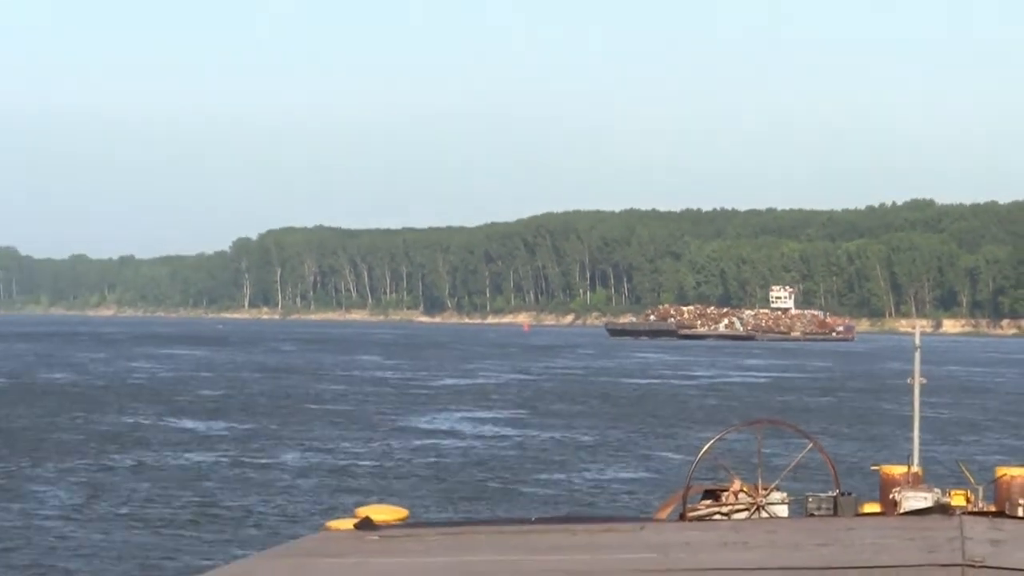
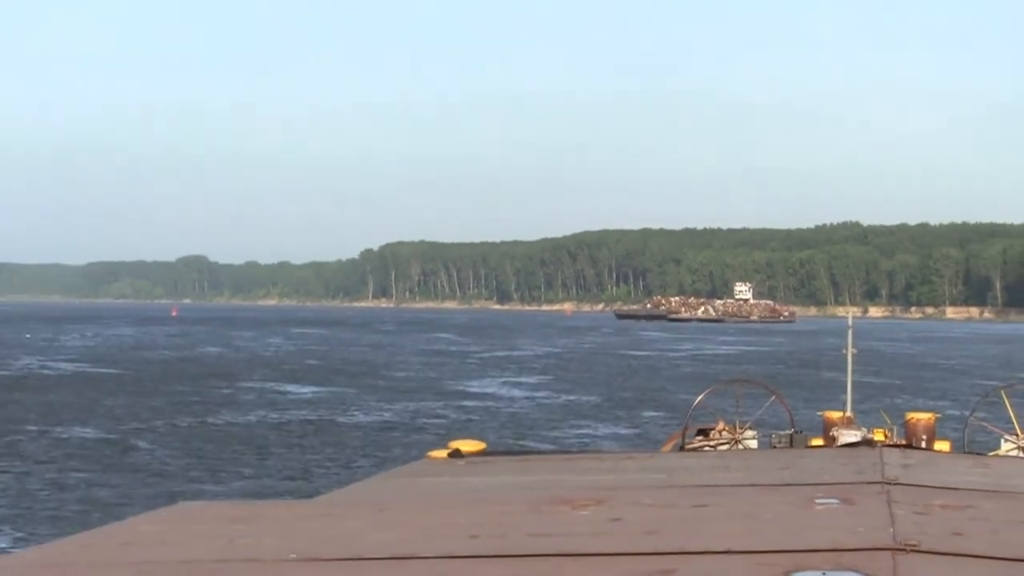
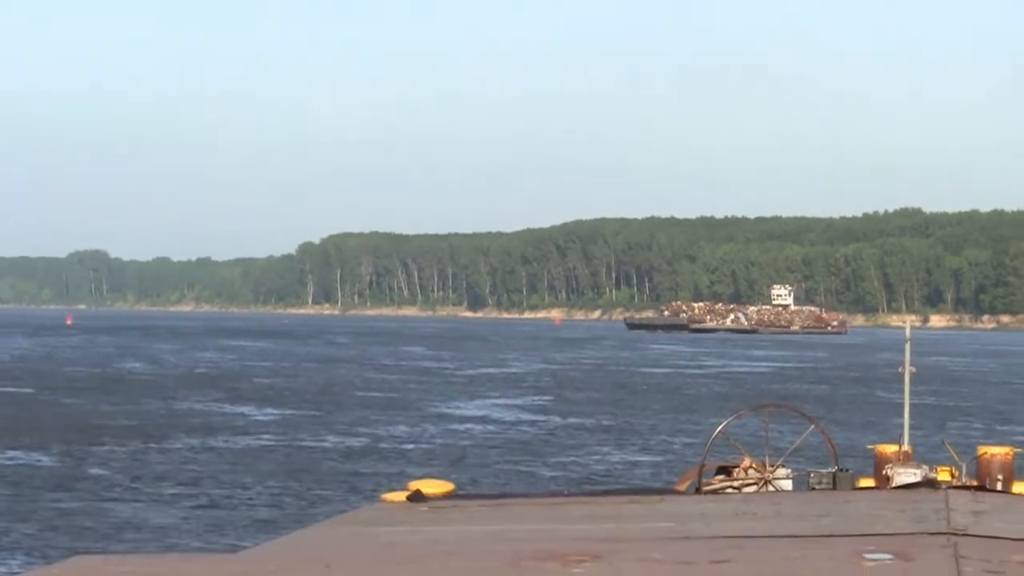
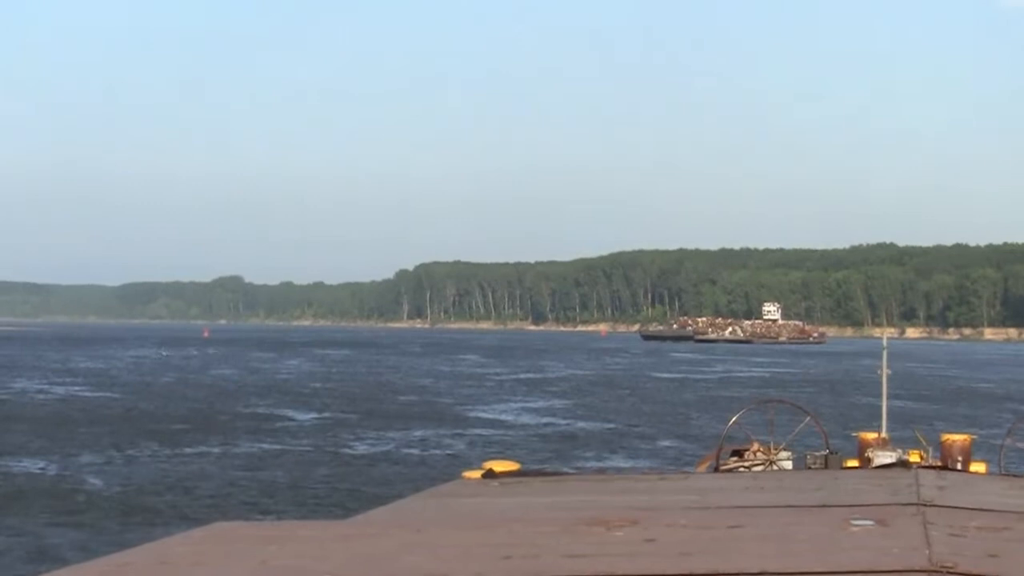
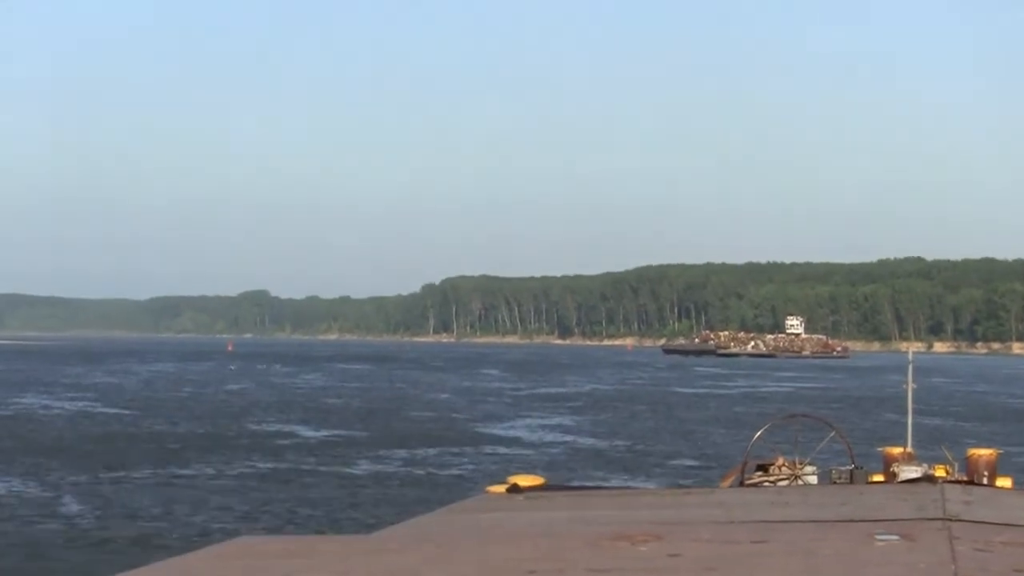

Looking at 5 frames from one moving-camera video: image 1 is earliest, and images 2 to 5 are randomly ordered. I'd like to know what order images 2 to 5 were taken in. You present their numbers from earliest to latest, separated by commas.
3, 2, 4, 5
